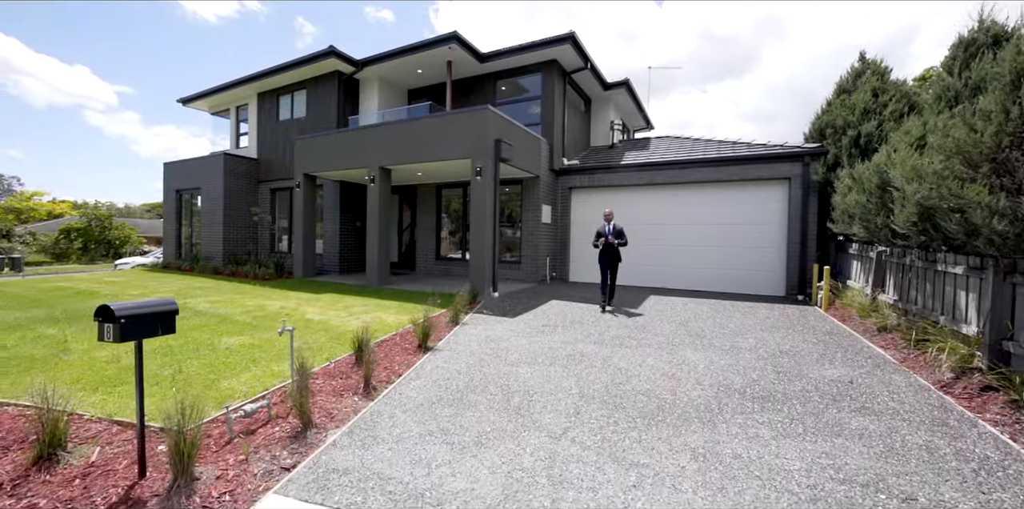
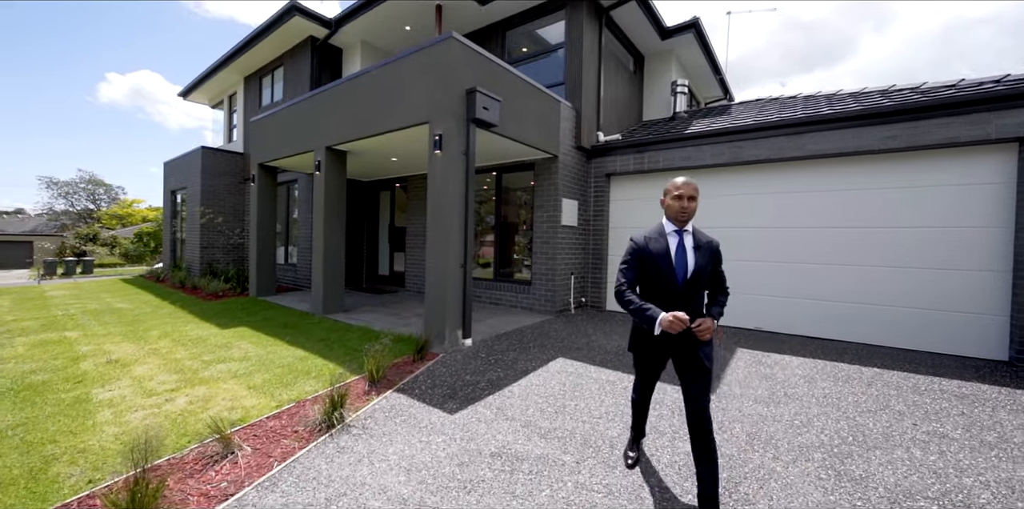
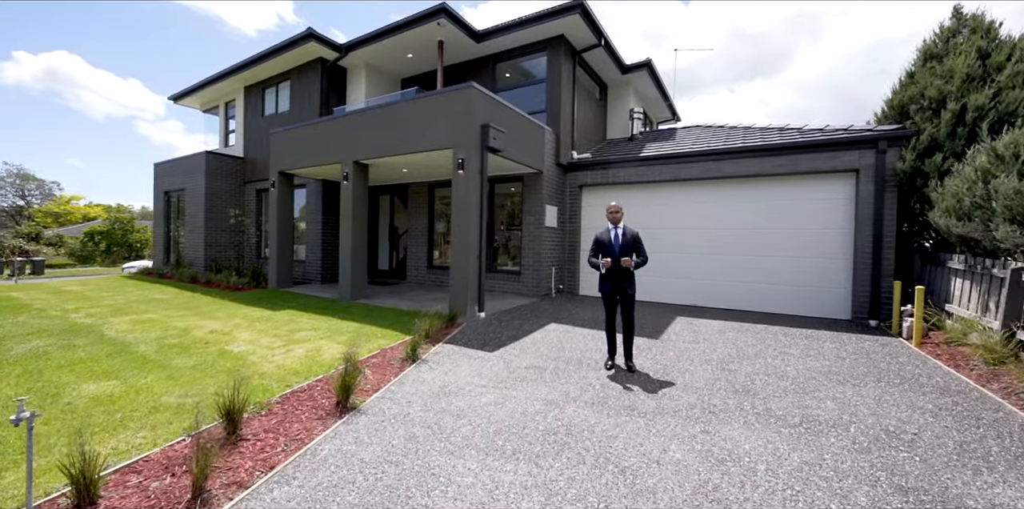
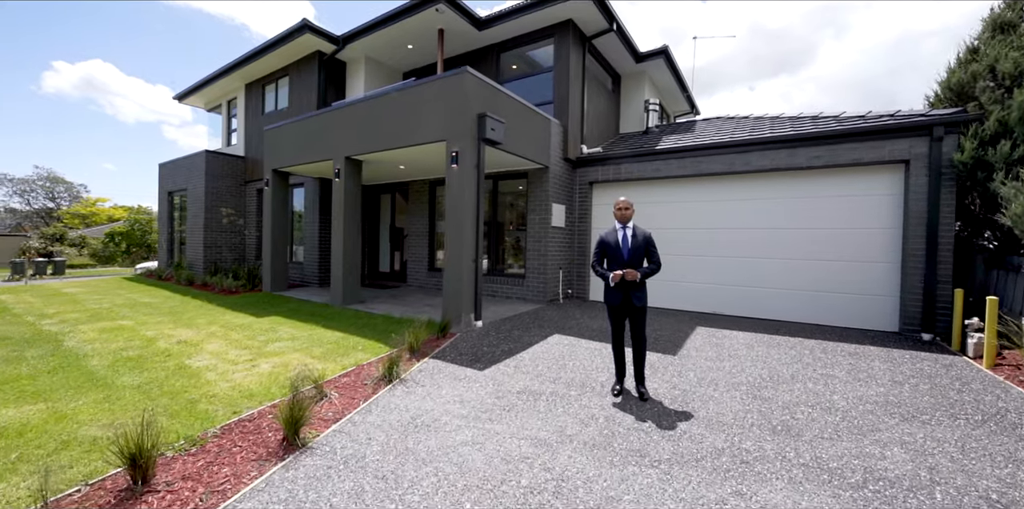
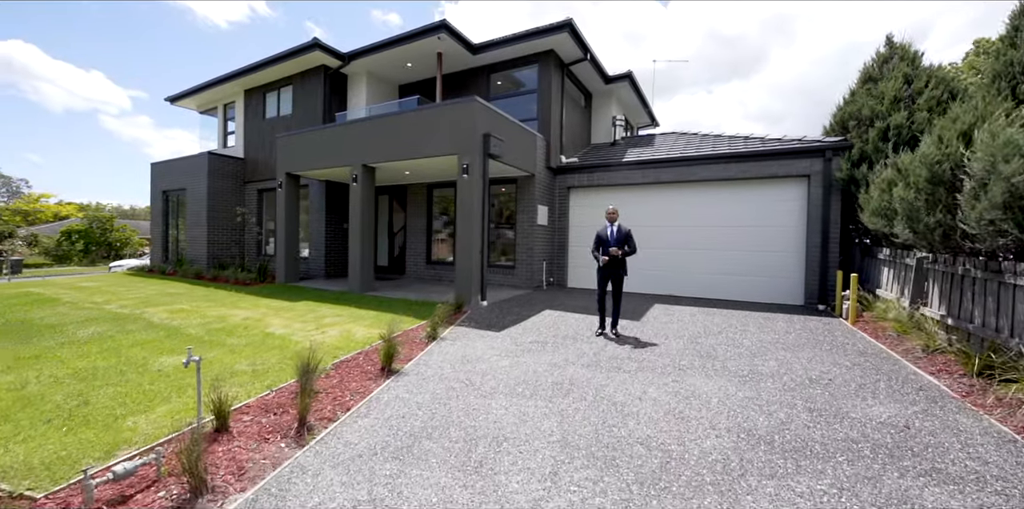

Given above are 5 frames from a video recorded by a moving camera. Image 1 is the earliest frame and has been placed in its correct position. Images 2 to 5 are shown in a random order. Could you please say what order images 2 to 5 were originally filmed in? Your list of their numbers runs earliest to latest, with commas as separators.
5, 3, 4, 2
